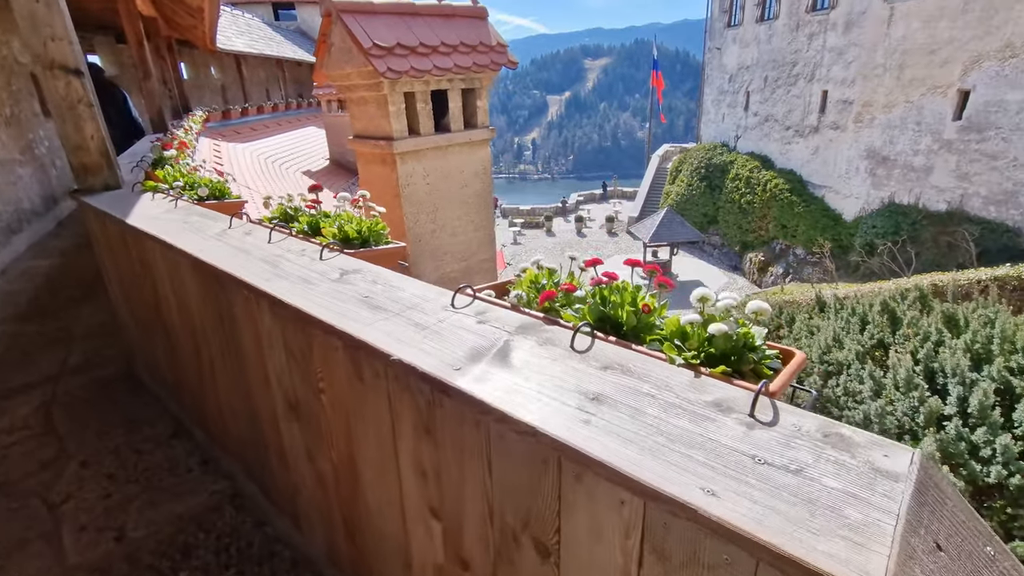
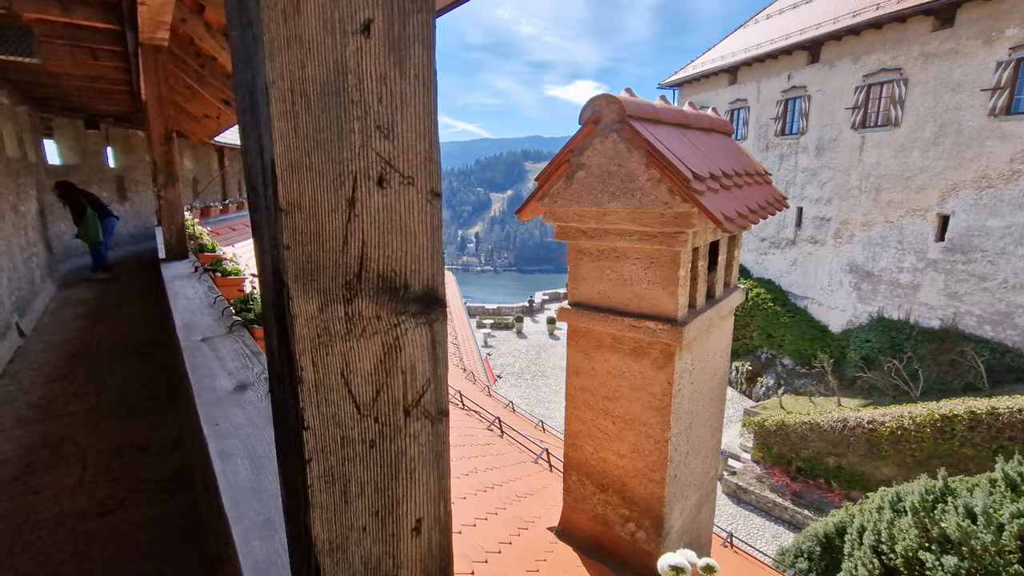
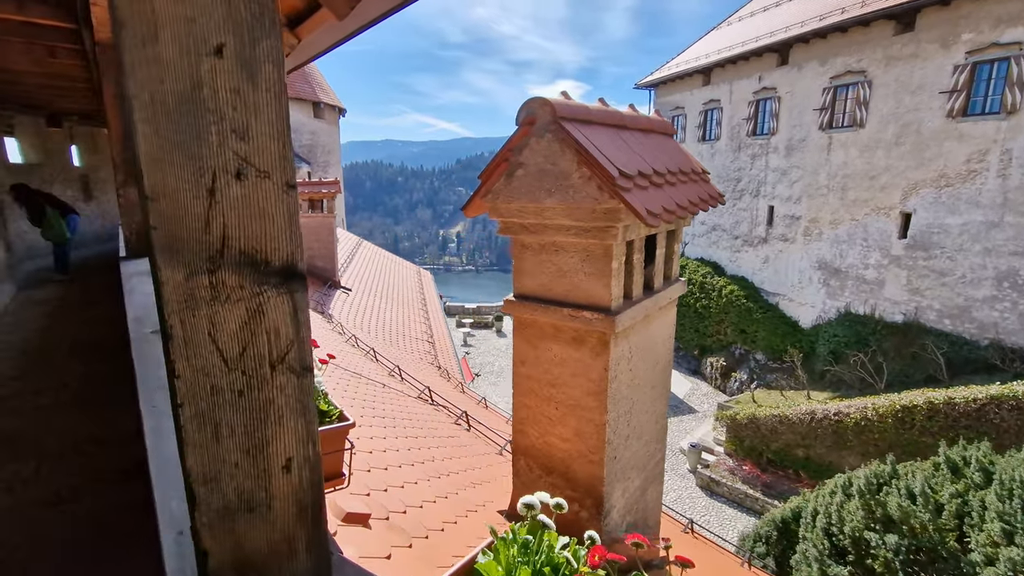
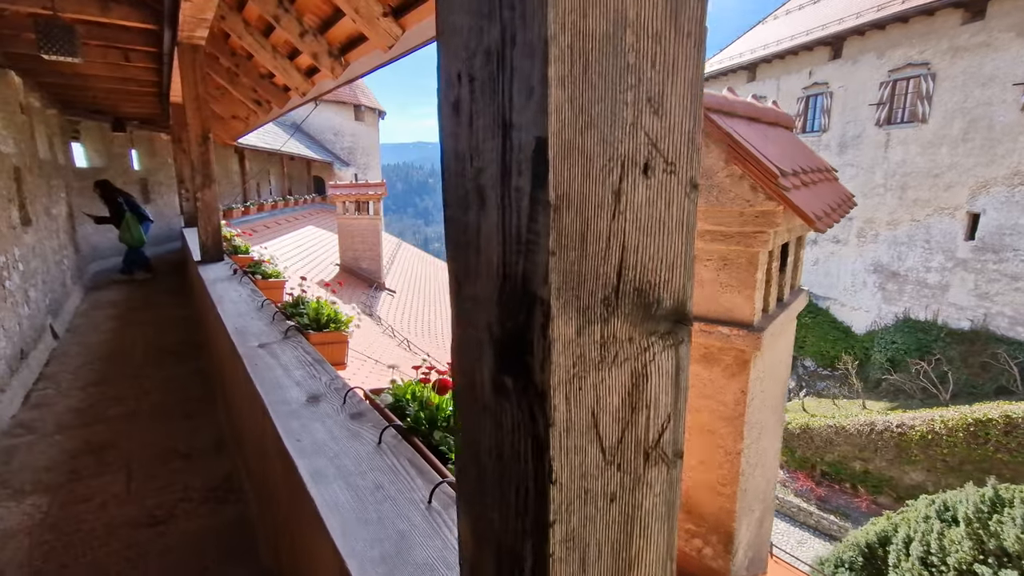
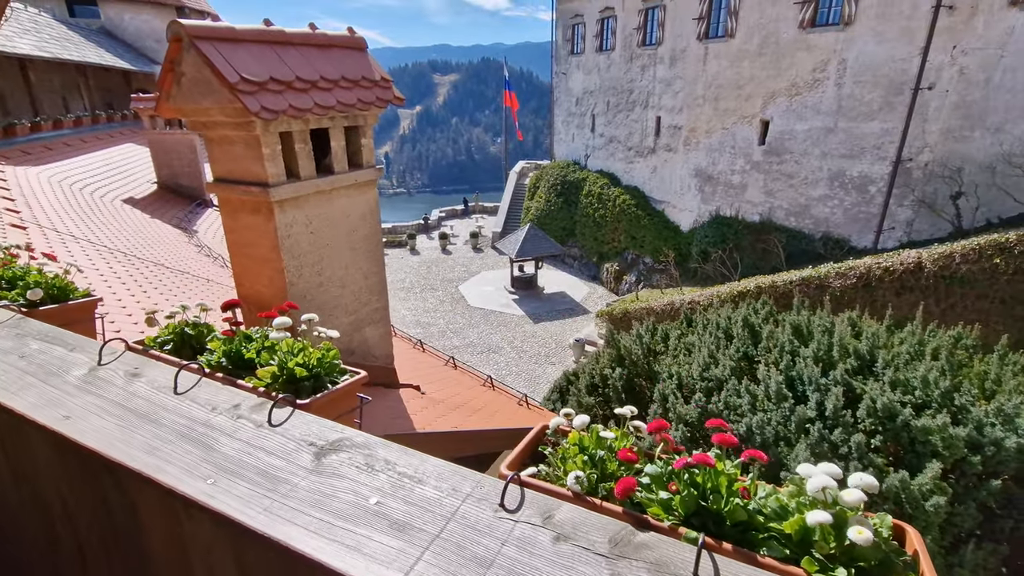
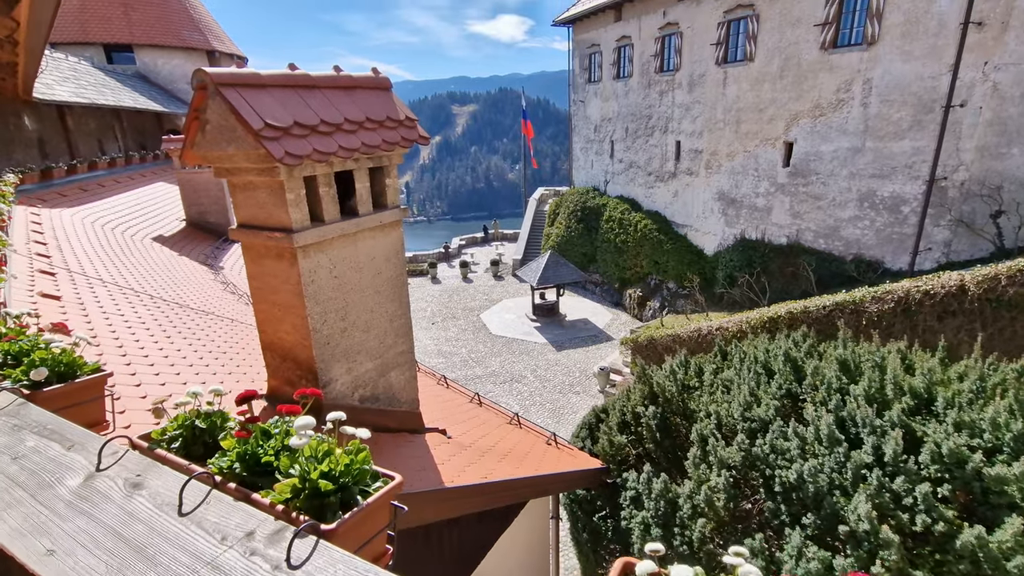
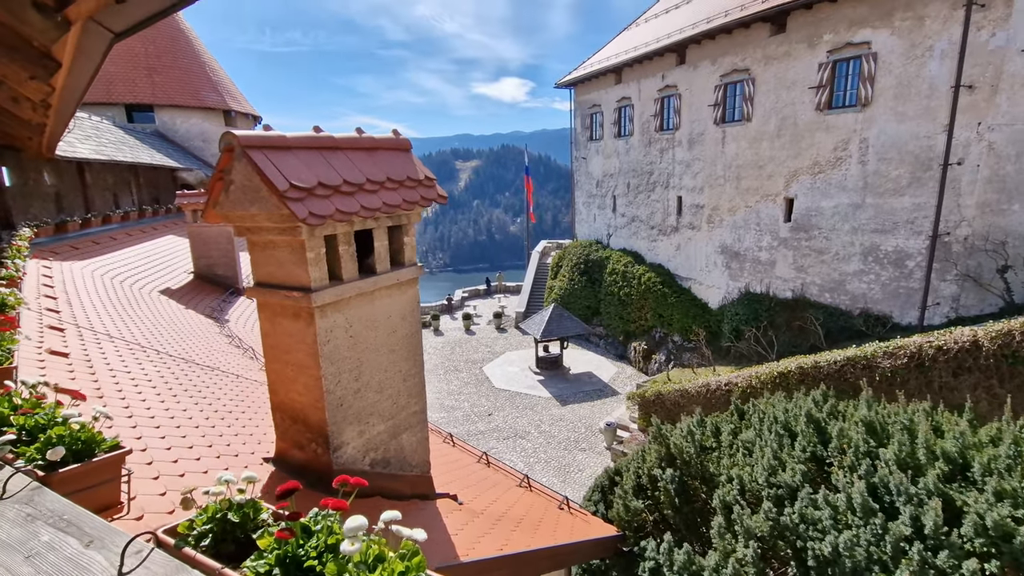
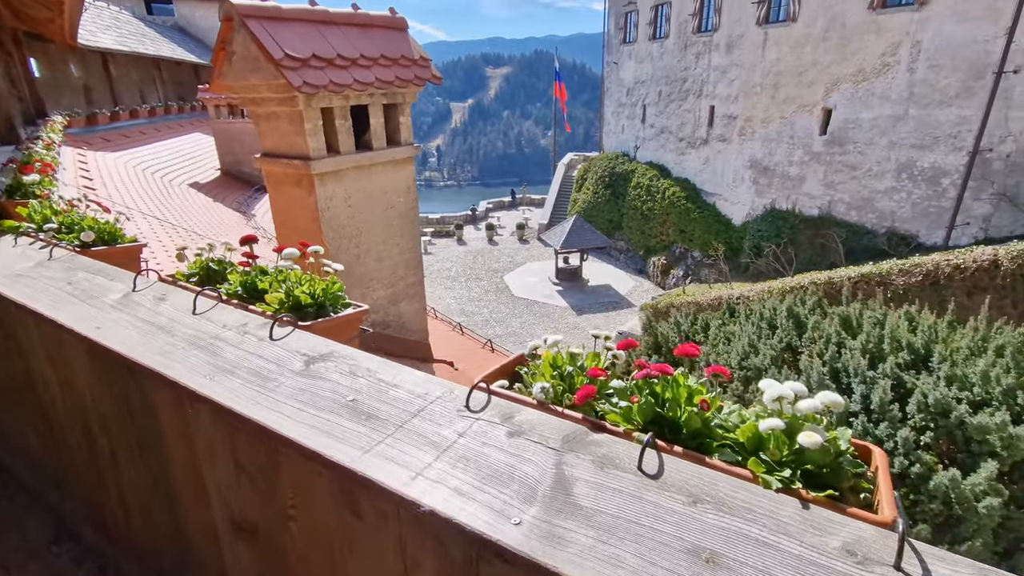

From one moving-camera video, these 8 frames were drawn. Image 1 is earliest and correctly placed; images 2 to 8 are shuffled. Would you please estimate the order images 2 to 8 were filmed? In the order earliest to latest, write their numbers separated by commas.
8, 5, 6, 7, 3, 2, 4
